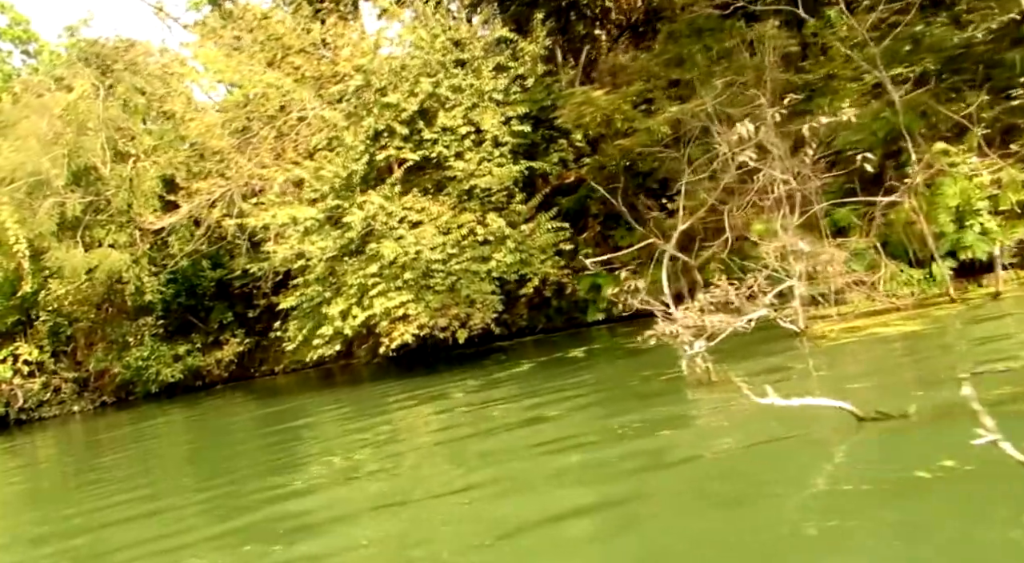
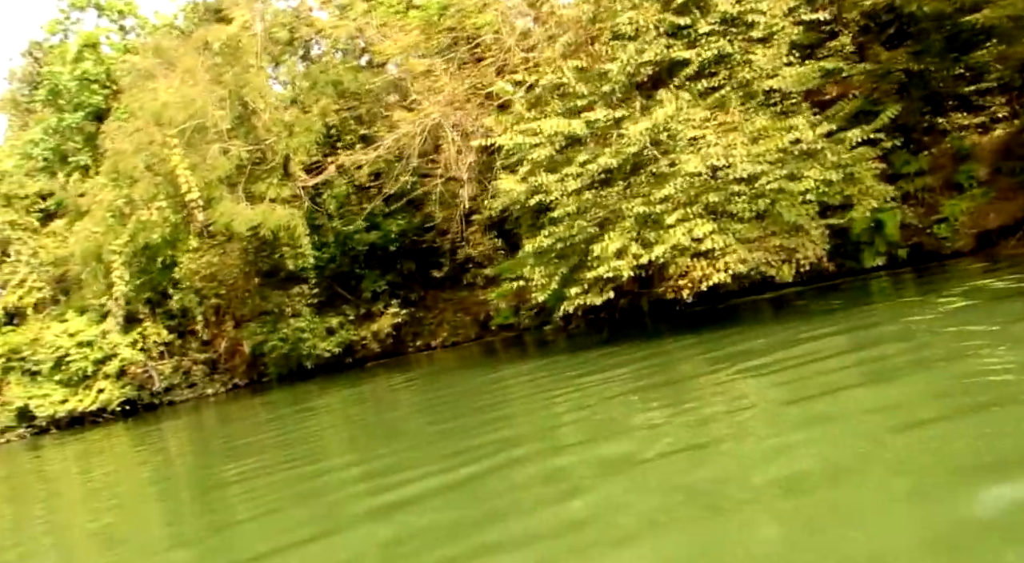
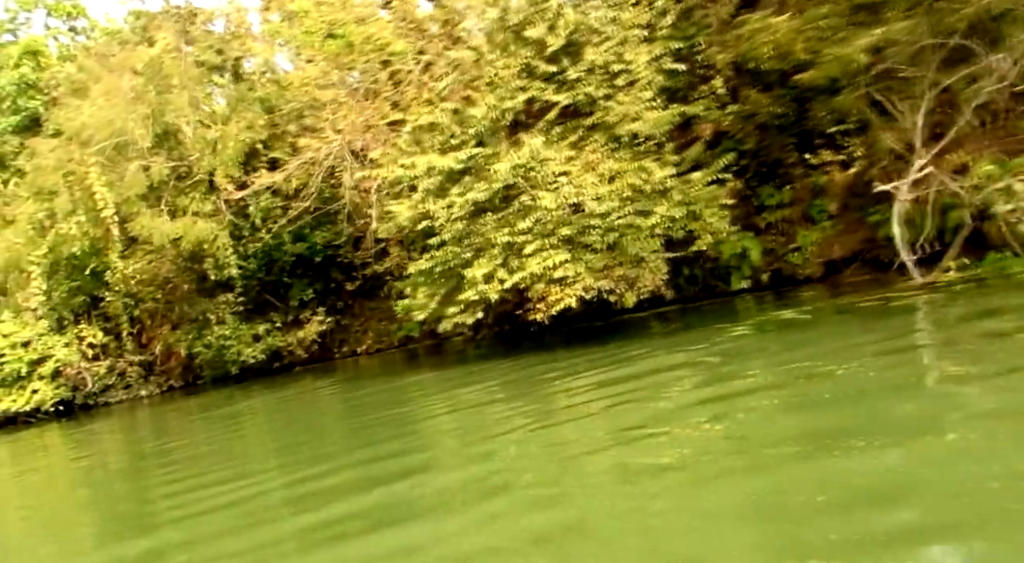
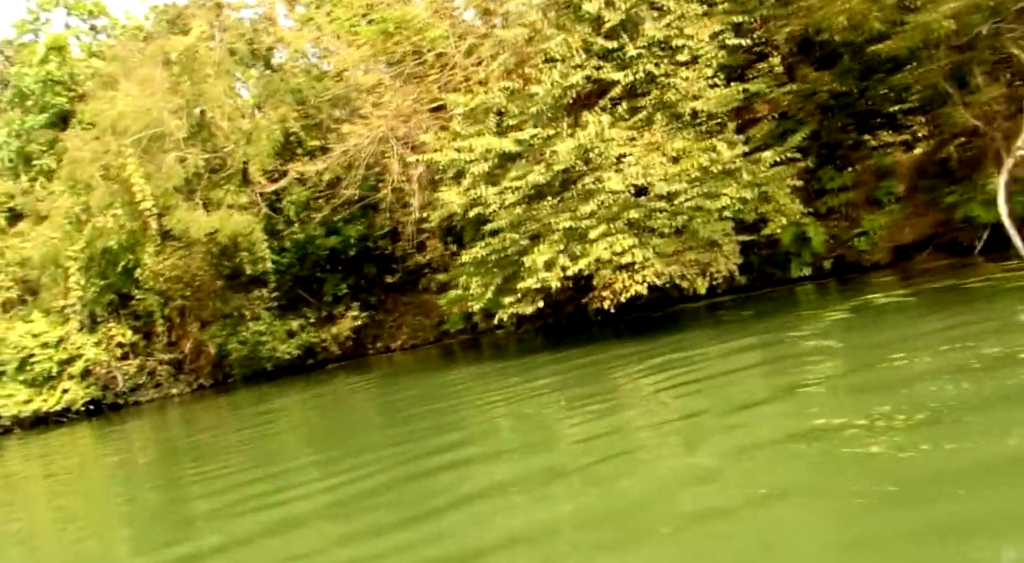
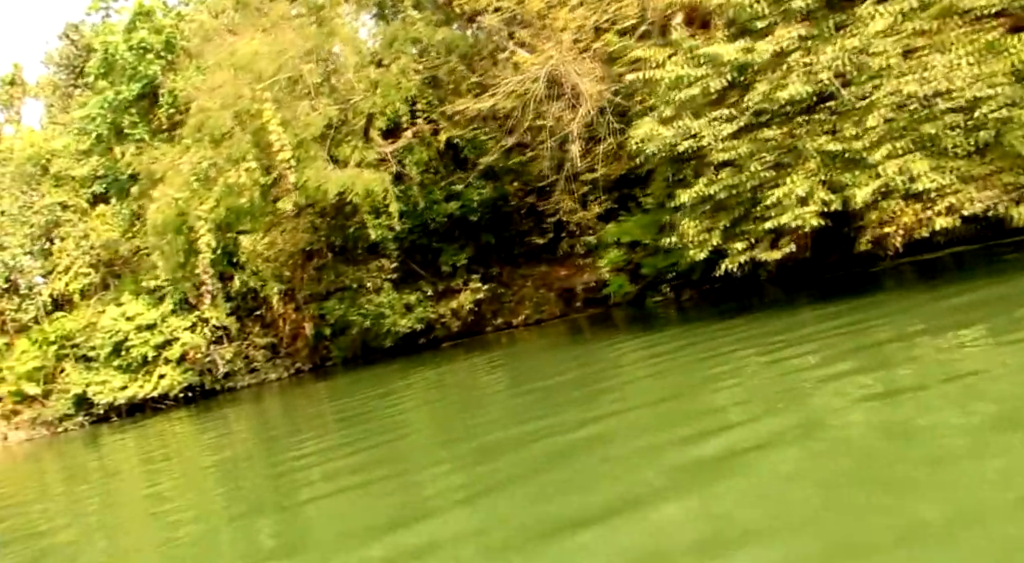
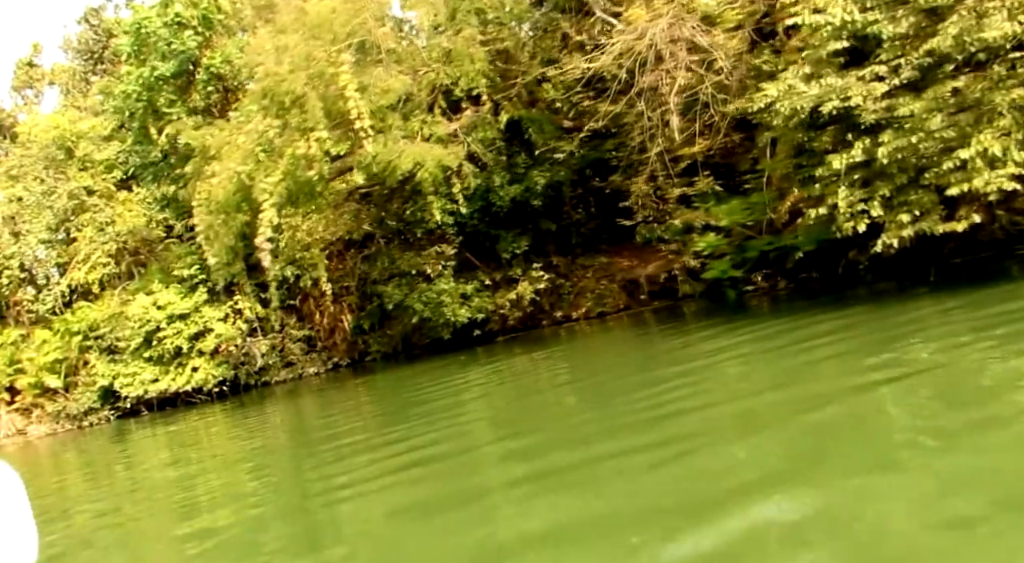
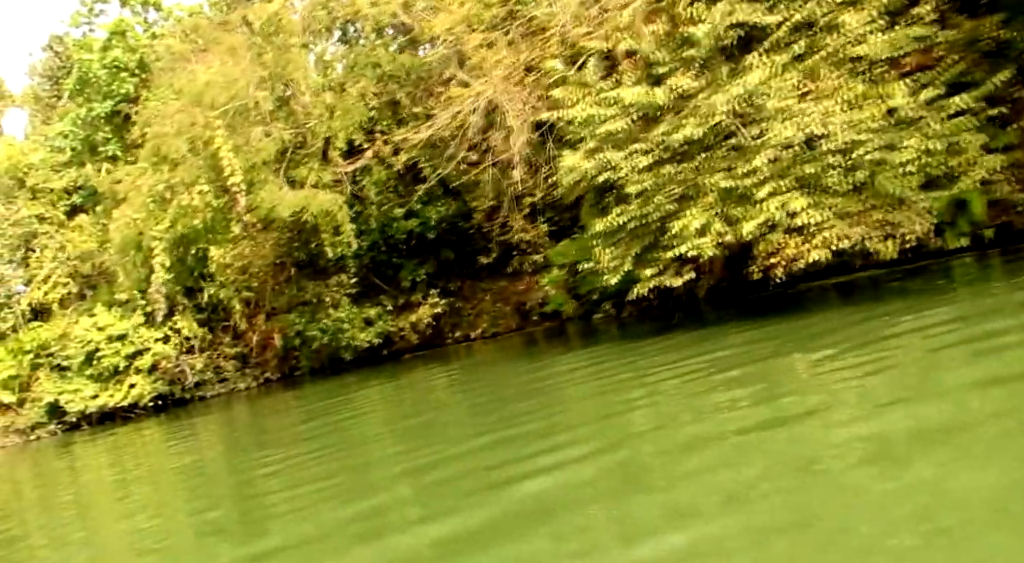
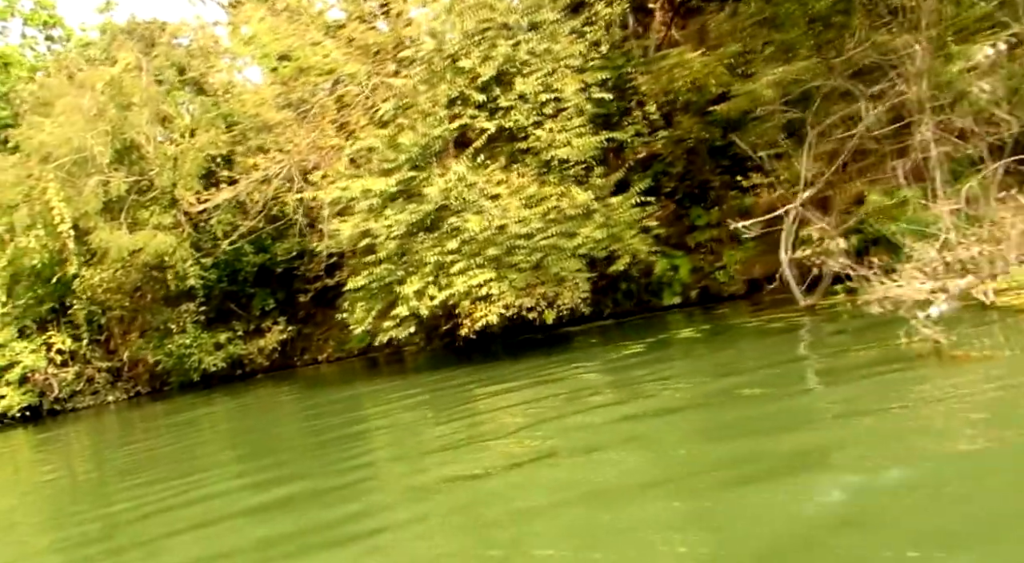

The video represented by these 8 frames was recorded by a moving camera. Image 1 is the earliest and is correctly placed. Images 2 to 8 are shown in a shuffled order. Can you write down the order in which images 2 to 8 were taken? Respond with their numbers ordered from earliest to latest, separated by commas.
8, 3, 4, 2, 7, 5, 6
